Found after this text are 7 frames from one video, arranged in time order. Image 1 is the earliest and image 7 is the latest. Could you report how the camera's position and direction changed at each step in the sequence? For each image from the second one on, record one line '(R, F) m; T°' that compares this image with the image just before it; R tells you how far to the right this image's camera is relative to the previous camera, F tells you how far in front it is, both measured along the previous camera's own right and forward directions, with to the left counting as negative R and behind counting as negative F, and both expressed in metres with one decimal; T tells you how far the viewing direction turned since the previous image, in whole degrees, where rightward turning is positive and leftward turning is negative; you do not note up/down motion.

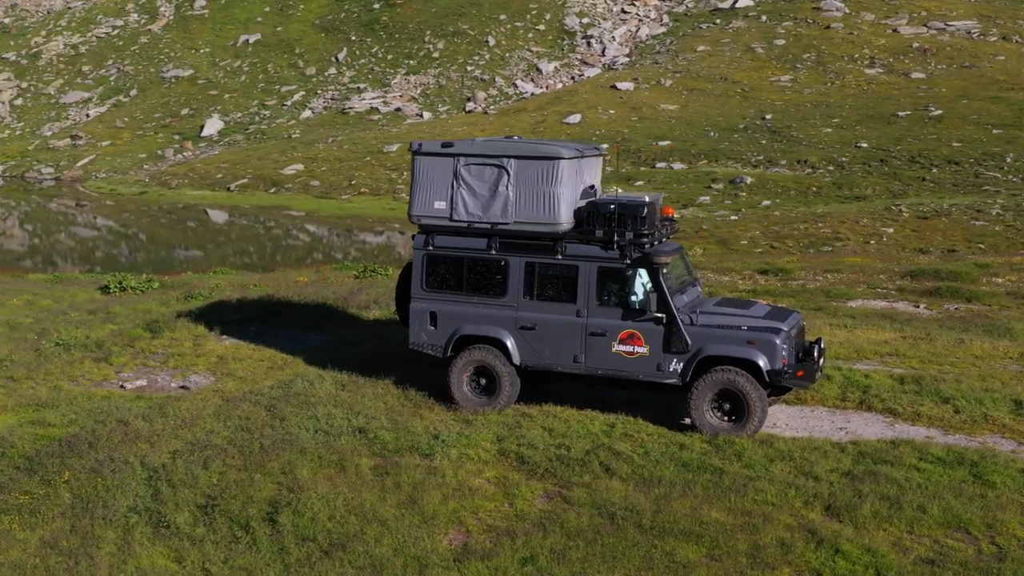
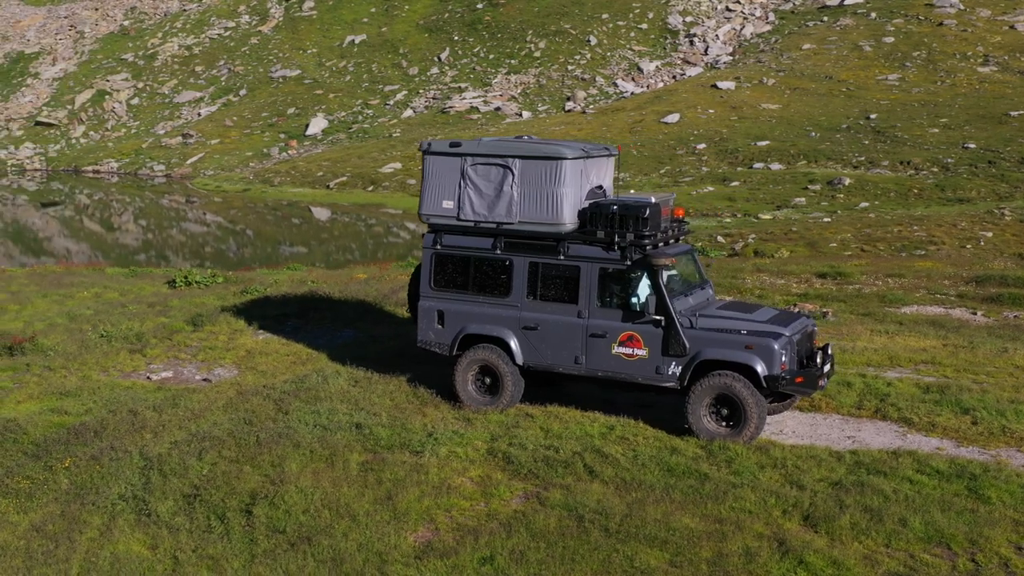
(+1.4, +0.1) m; -5°
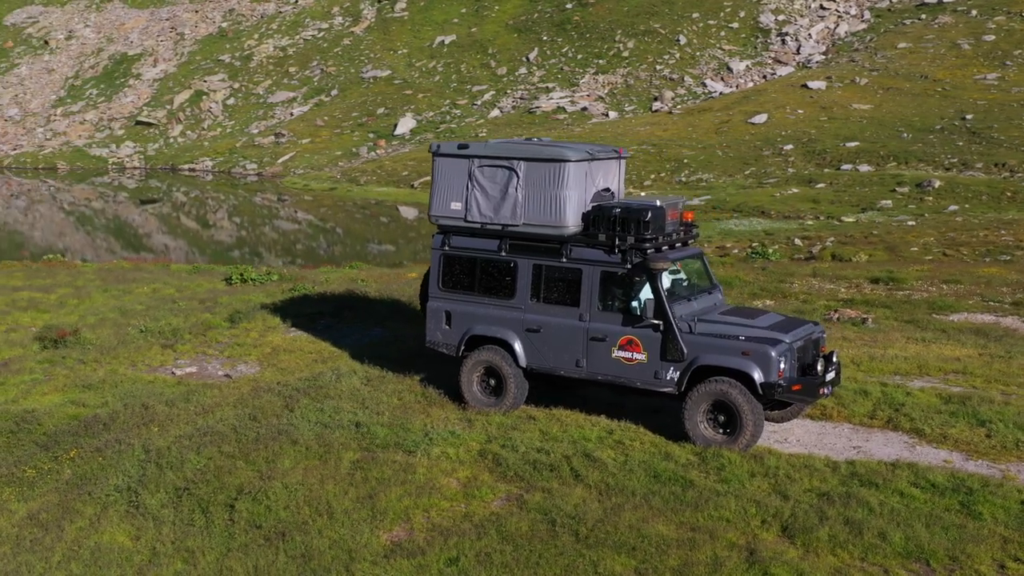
(+1.2, 0.0) m; -5°
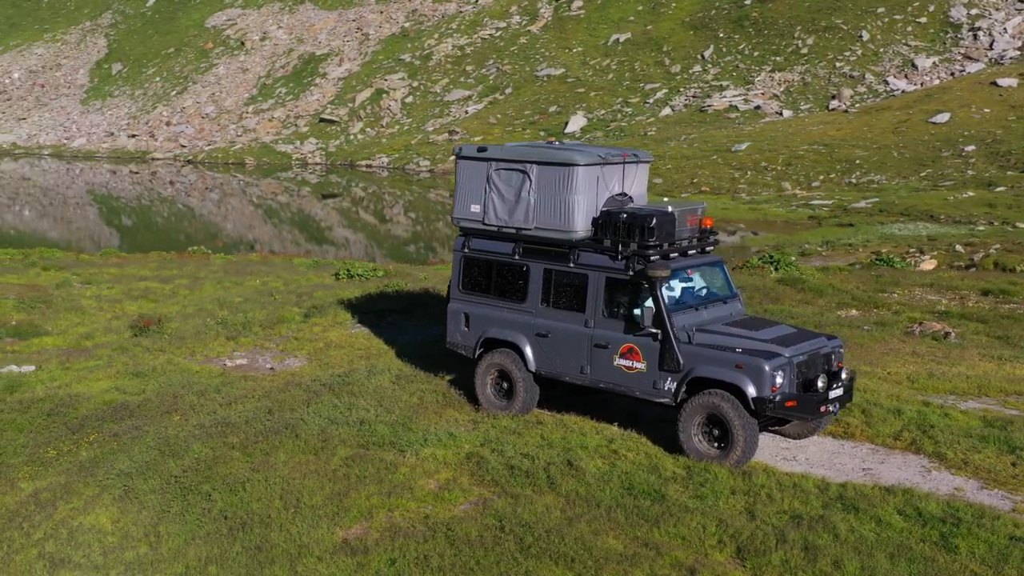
(+2.3, +0.2) m; -9°
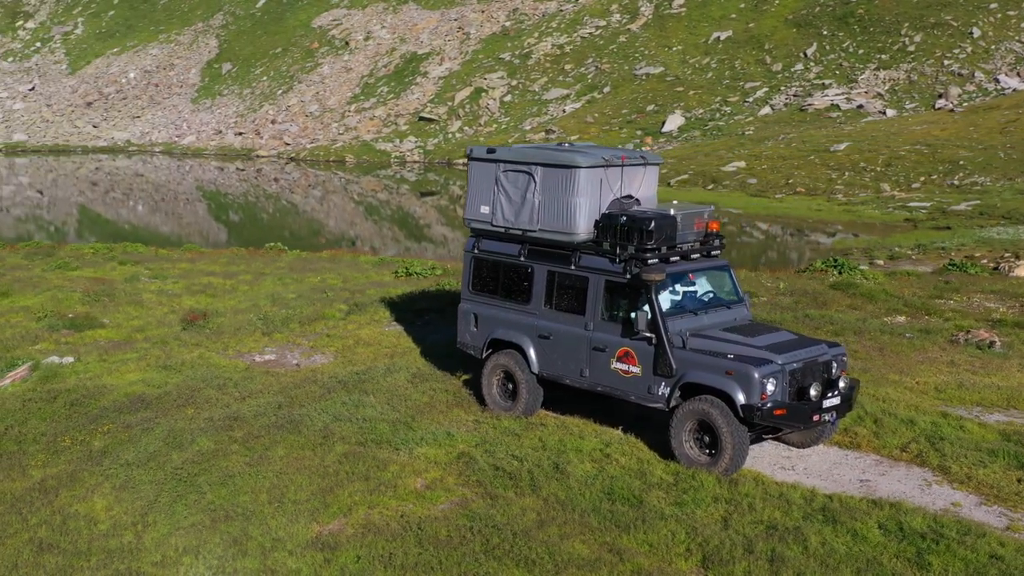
(+1.4, 0.0) m; -5°
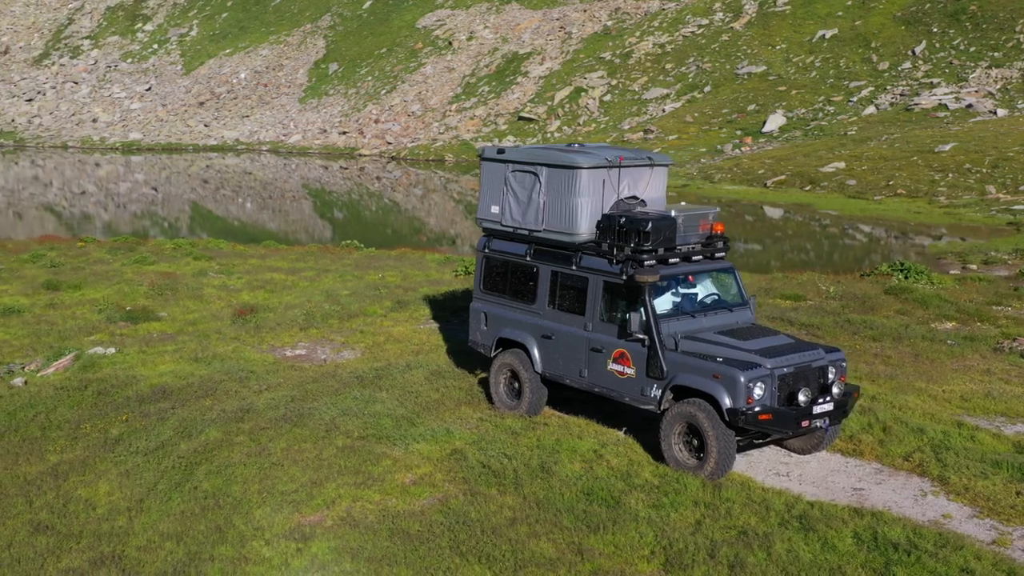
(+1.4, 0.0) m; -5°
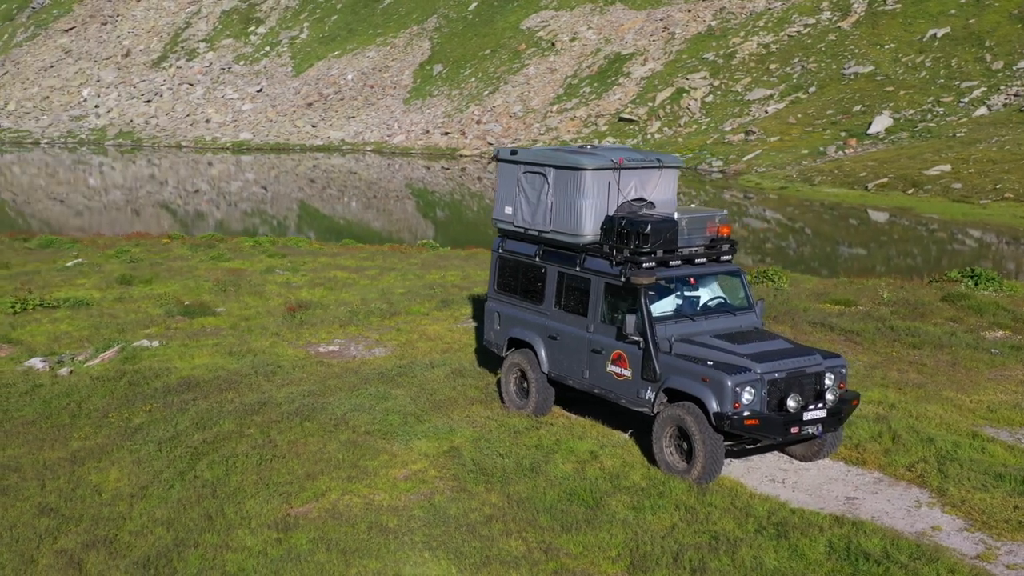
(+1.4, -0.1) m; -5°
